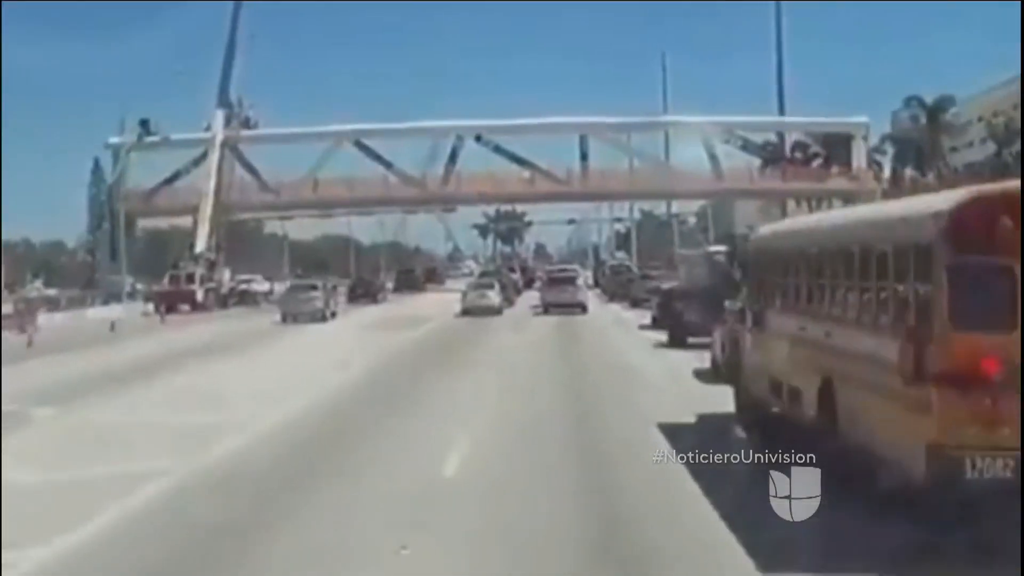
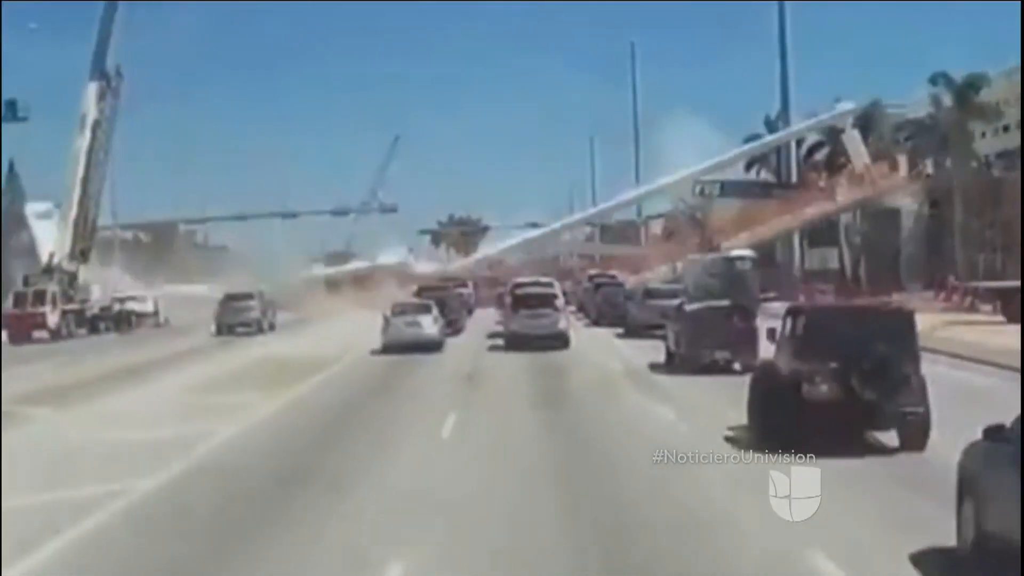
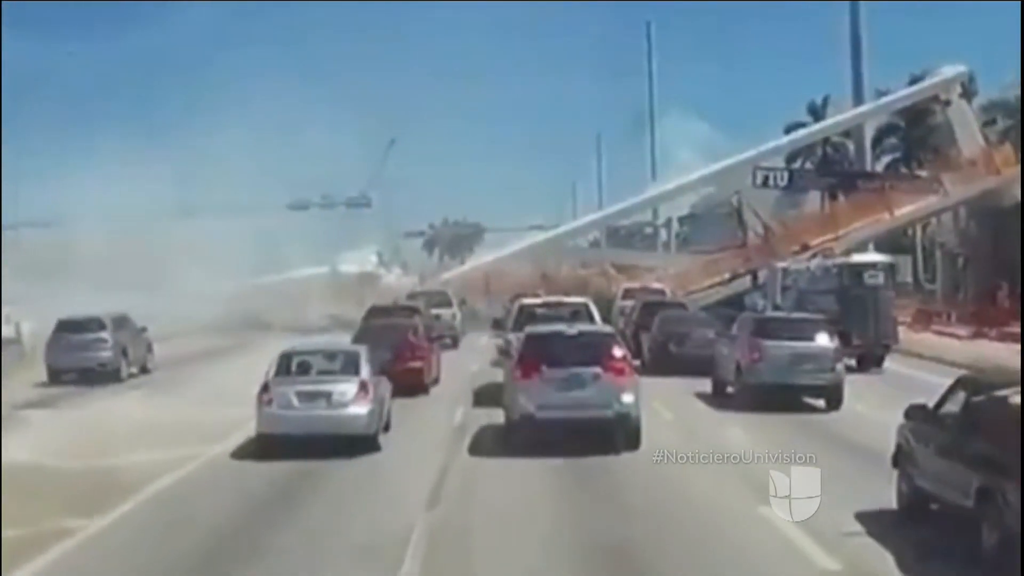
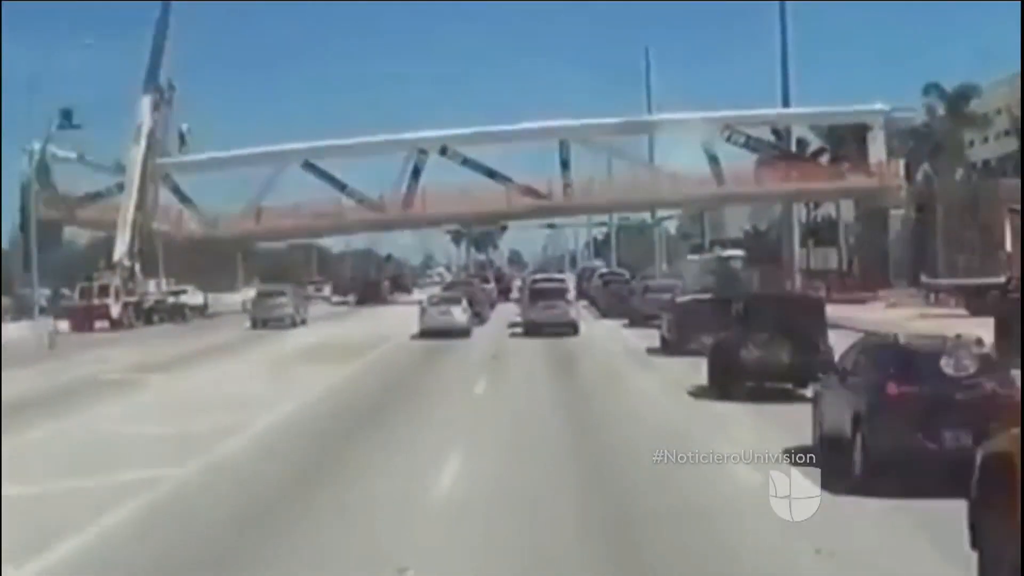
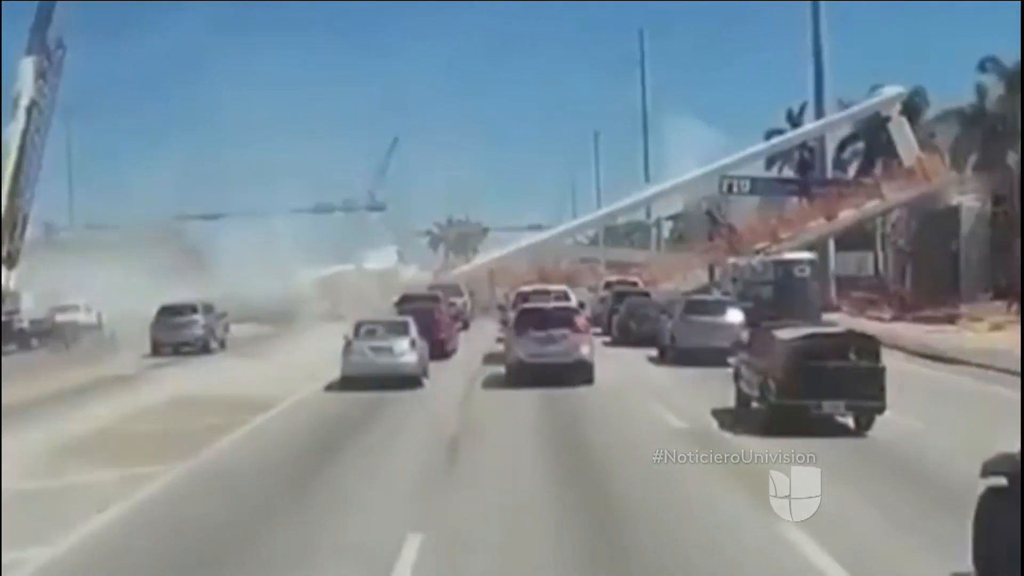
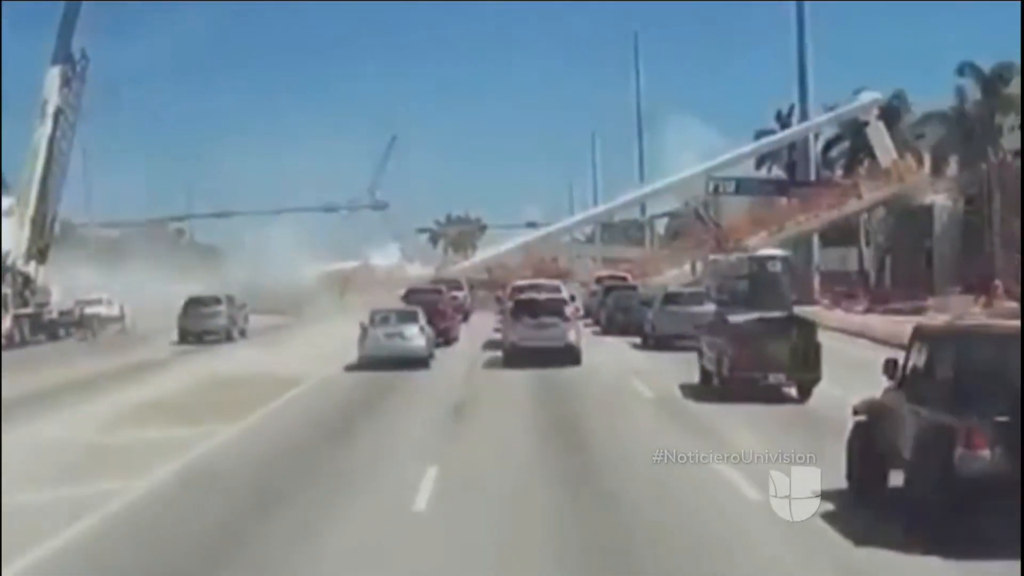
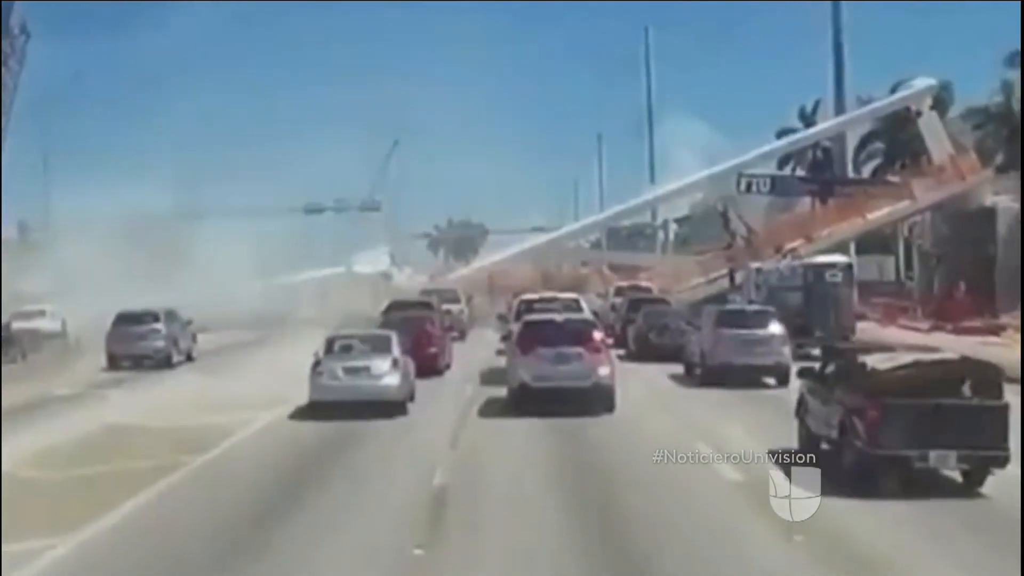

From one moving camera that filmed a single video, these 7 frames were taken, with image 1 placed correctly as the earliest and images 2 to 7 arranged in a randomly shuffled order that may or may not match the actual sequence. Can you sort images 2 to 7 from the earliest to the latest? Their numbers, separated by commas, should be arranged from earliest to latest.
4, 2, 6, 5, 7, 3
